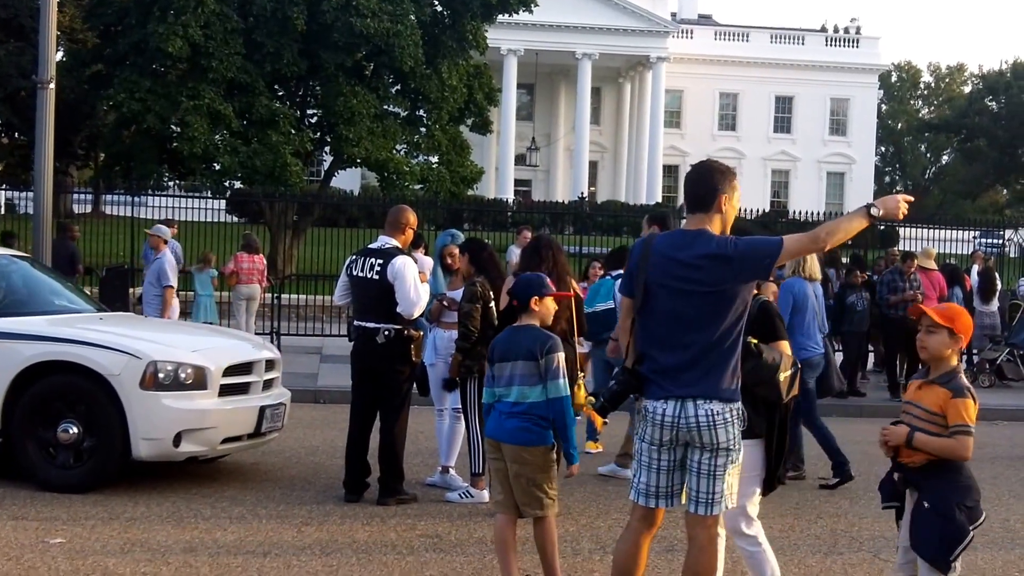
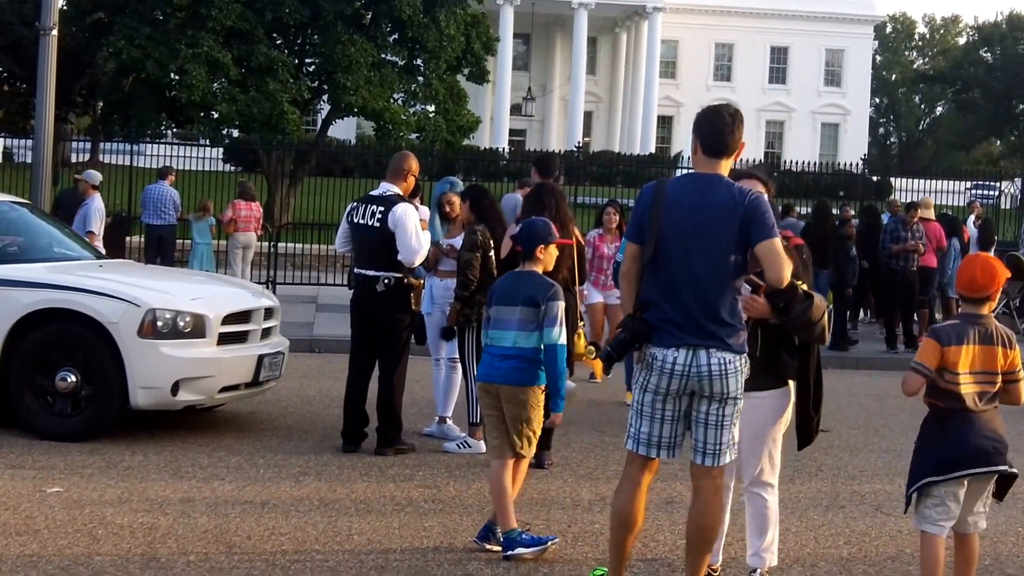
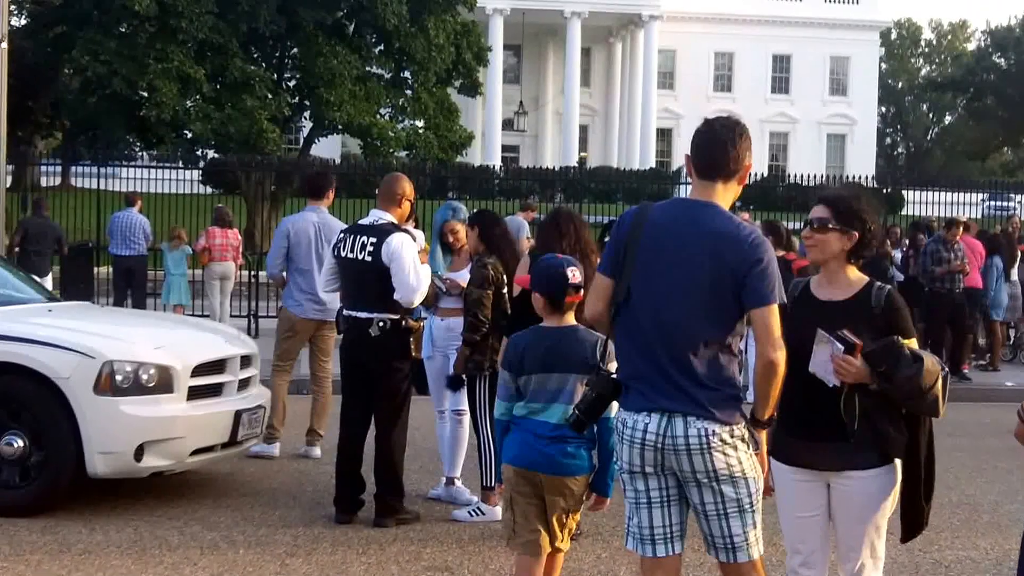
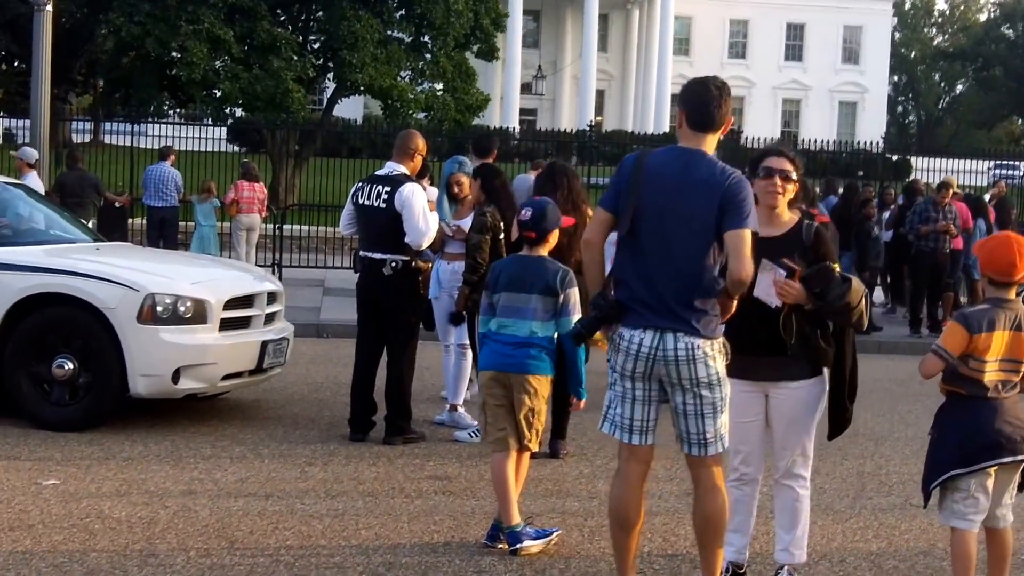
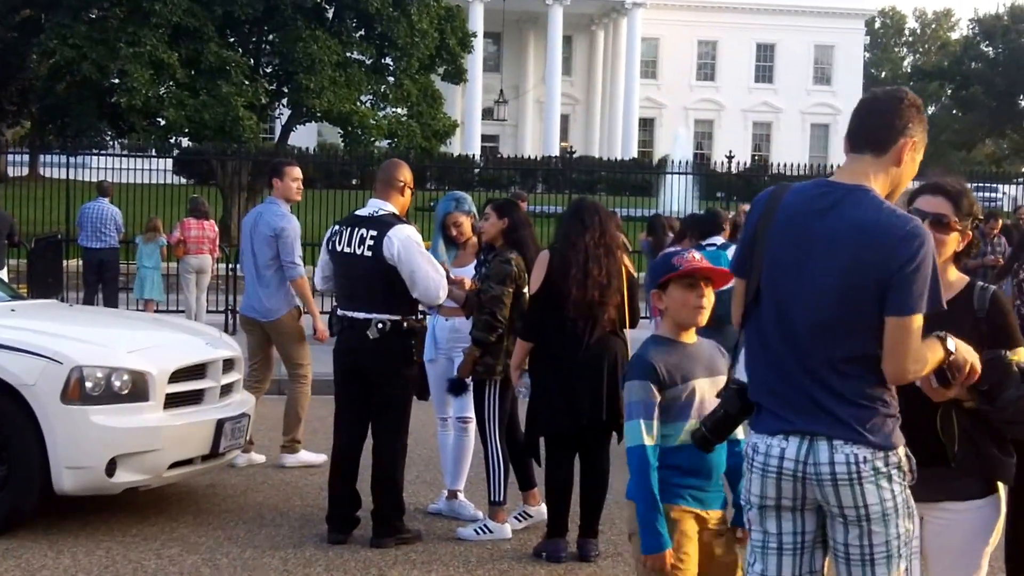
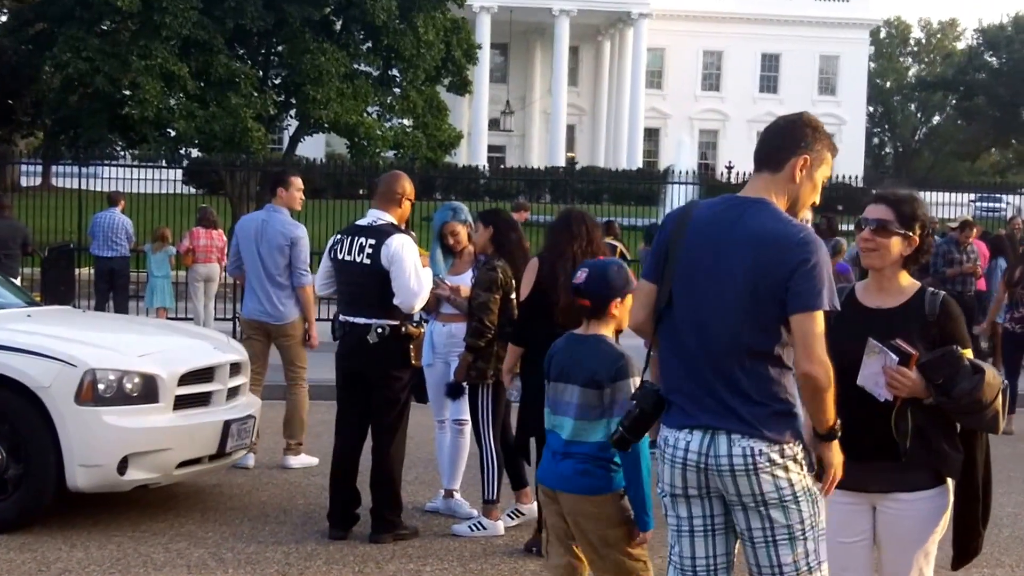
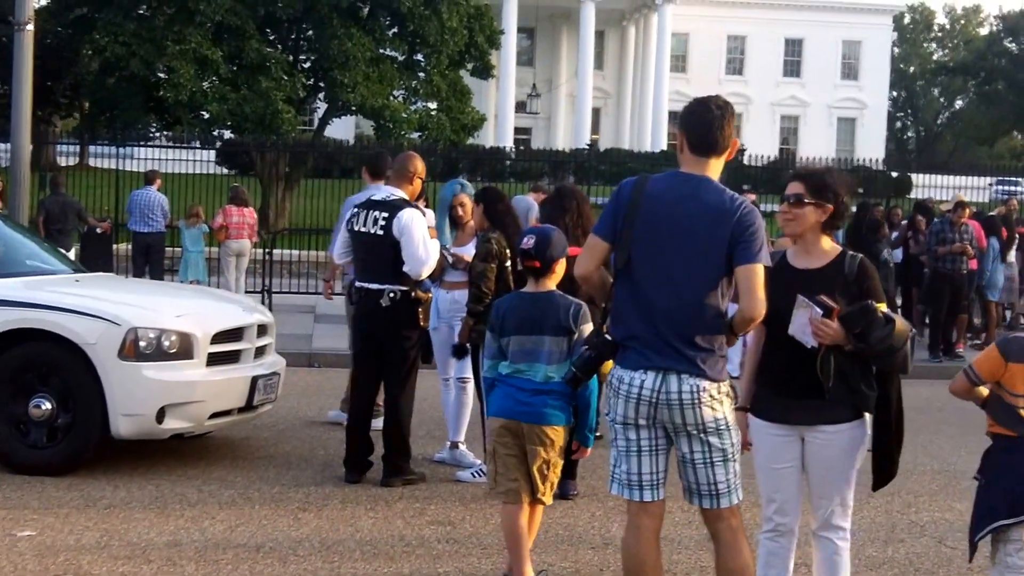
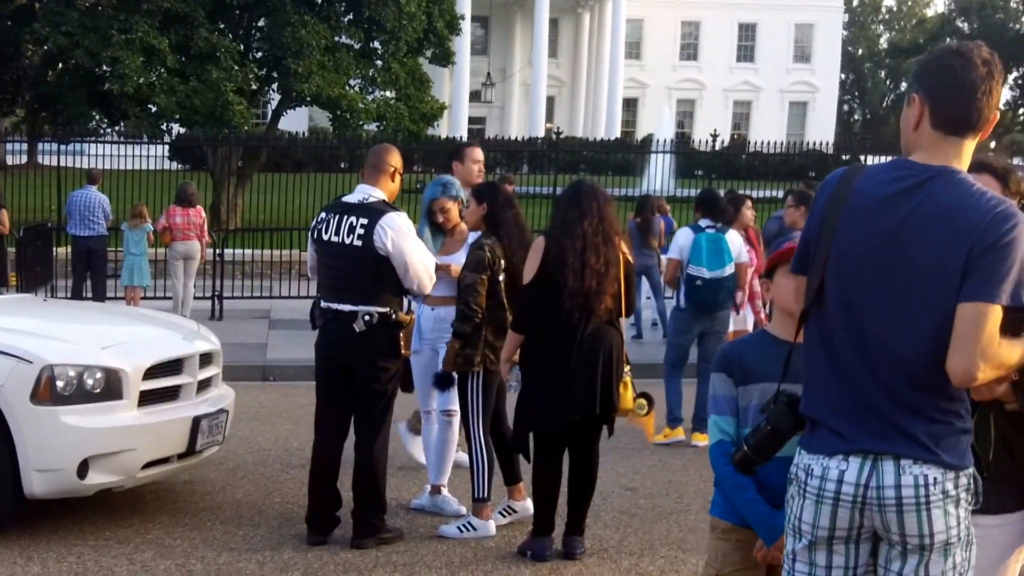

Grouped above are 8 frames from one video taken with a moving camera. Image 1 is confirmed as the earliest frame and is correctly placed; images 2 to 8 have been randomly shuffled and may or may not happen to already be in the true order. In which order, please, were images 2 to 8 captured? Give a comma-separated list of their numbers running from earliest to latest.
2, 4, 7, 3, 6, 5, 8
